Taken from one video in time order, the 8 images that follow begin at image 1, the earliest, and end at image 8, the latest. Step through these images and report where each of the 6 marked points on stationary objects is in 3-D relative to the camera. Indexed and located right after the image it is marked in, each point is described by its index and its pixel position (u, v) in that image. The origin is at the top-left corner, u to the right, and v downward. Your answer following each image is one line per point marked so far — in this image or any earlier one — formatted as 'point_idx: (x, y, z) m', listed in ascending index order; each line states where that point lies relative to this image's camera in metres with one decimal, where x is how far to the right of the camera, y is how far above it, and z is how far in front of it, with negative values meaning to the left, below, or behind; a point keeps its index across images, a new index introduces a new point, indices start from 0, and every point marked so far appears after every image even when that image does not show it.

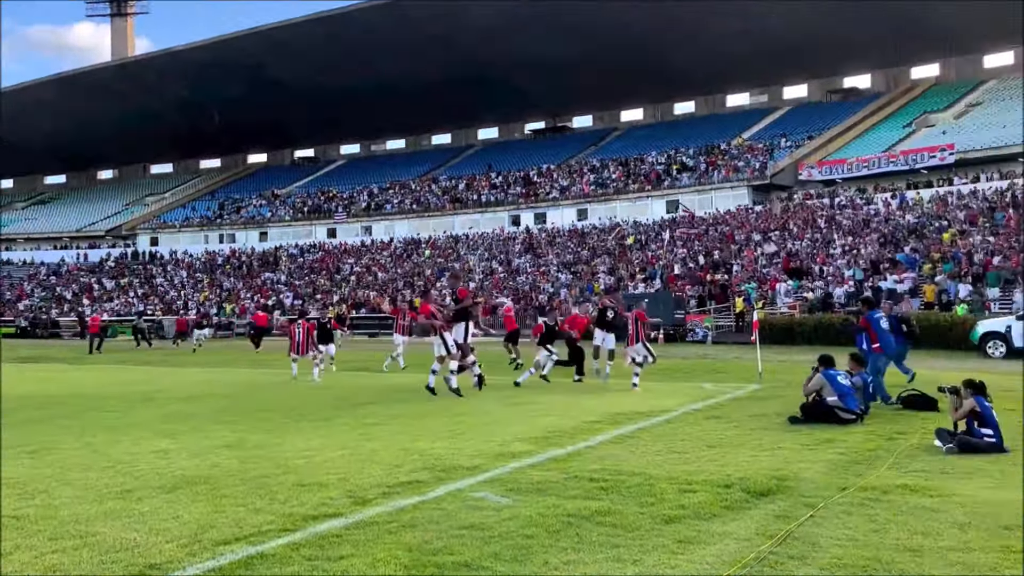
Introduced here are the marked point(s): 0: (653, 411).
0: (+1.7, -1.5, +10.5) m
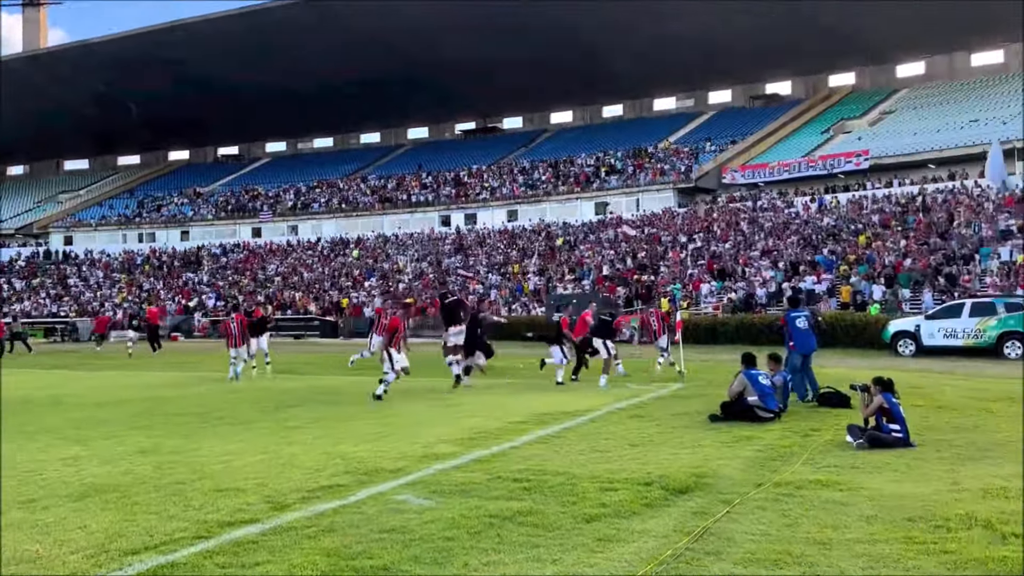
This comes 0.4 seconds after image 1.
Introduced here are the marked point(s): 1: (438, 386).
0: (+0.8, -1.5, +10.6) m
1: (-1.3, -1.7, +14.7) m
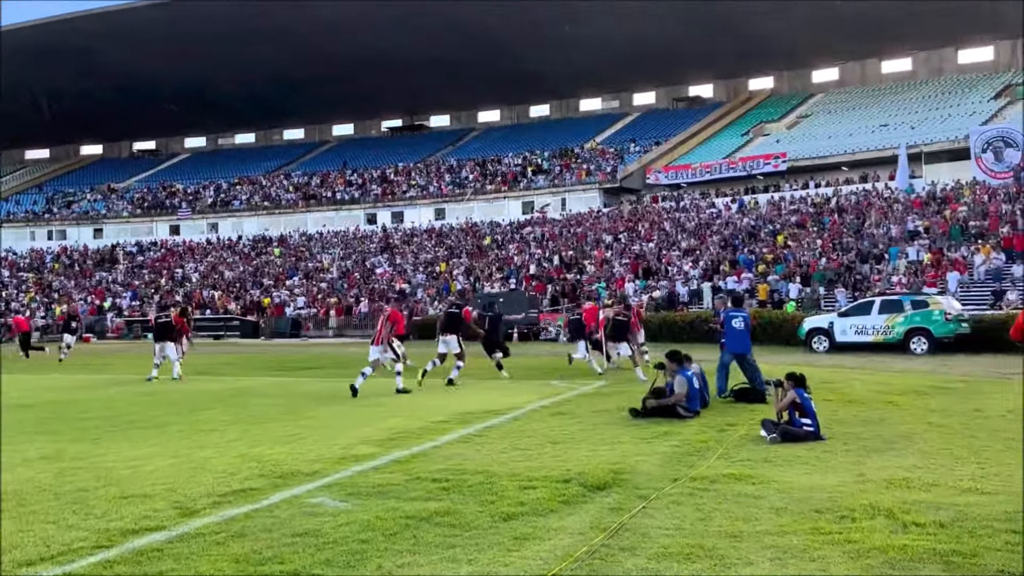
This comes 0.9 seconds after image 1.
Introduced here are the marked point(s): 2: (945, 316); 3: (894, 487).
0: (-0.2, -1.5, +10.6) m
1: (-2.5, -1.6, +14.5) m
2: (+9.3, -0.6, +18.4) m
3: (+2.7, -1.4, +6.1) m
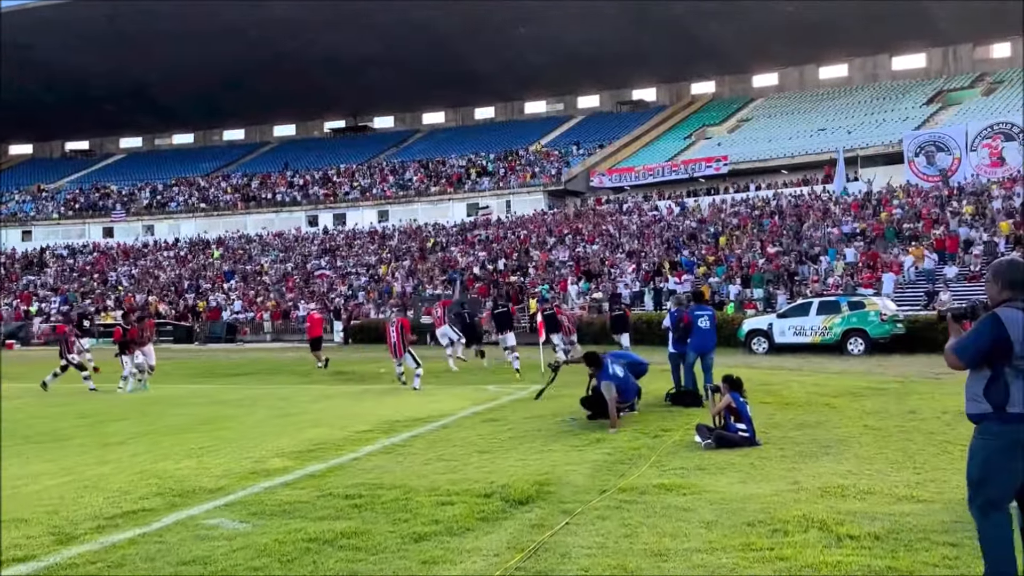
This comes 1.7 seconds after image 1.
0: (-1.0, -1.5, +10.2) m
1: (-3.6, -1.7, +13.9) m
2: (+8.0, -0.6, +18.6) m
3: (+2.1, -1.4, +5.8) m
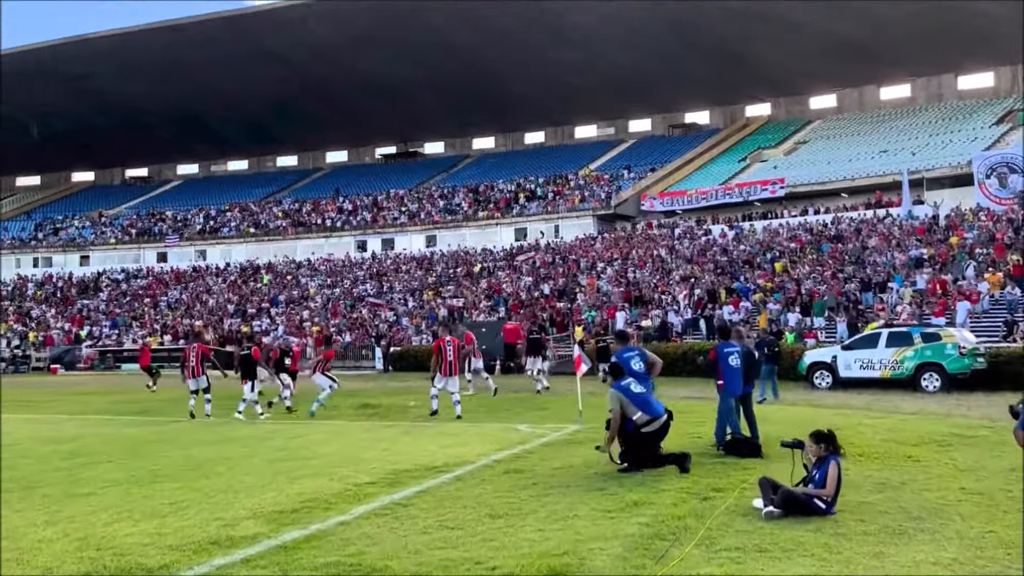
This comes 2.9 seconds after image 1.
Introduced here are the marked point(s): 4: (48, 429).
0: (-0.7, -1.8, +8.9) m
1: (-3.1, -2.1, +12.8) m
2: (+8.7, -1.2, +16.8) m
3: (+2.2, -1.6, +4.4) m
4: (-7.2, -2.2, +13.3) m
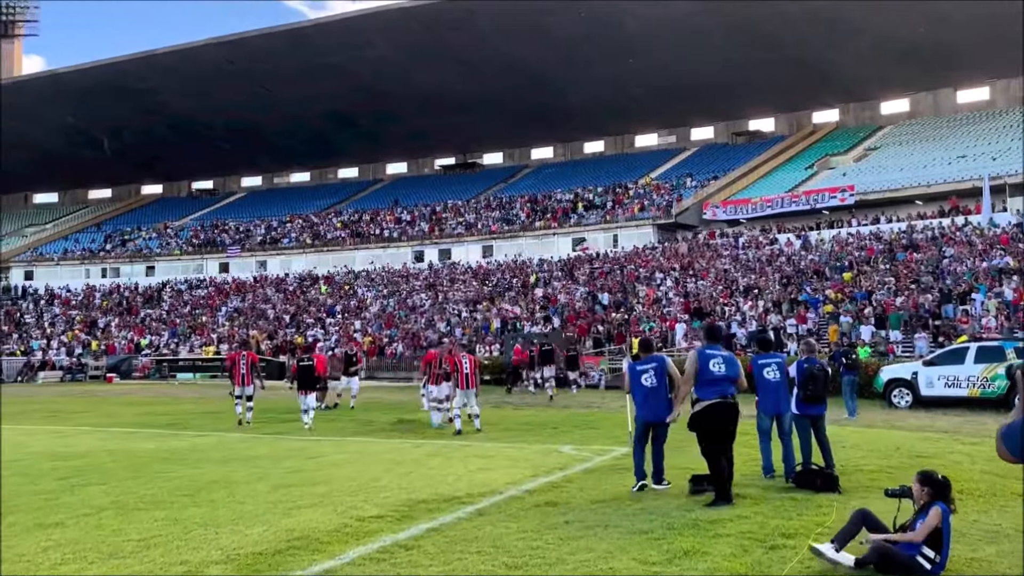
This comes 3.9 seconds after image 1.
0: (-0.4, -1.9, +7.8) m
1: (-2.5, -2.2, +11.8) m
2: (+9.6, -1.4, +15.0) m
3: (+2.1, -1.6, +3.0) m
4: (-6.6, -2.3, +12.6) m
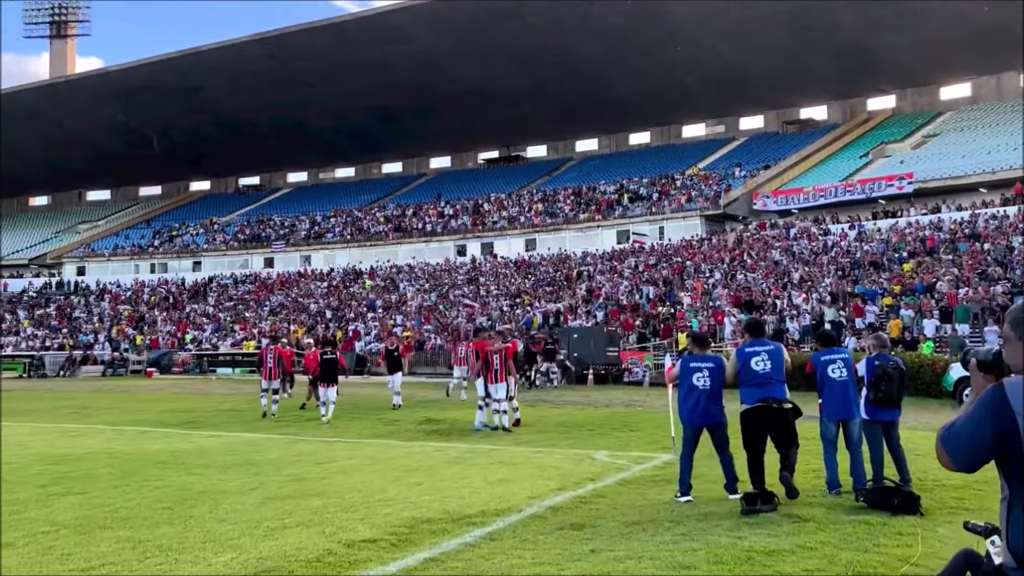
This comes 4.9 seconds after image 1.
0: (-0.2, -1.8, +6.7) m
1: (-2.1, -2.1, +10.8) m
2: (+10.1, -1.2, +13.3) m
3: (+2.0, -1.5, +1.9) m
4: (-6.1, -2.1, +11.9) m
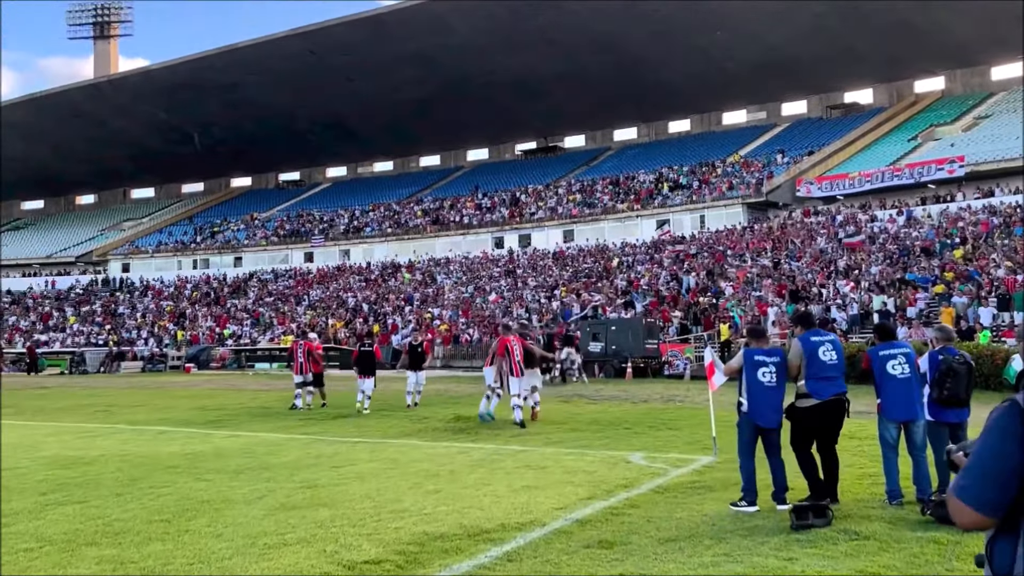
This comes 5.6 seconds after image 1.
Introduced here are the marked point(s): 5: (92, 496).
0: (-0.1, -1.7, +6.1) m
1: (-1.8, -2.0, +10.3) m
2: (+10.6, -0.9, +12.2) m
3: (+2.0, -1.4, +1.1) m
4: (-5.7, -2.1, +11.5) m
5: (-3.7, -1.9, +7.6) m
